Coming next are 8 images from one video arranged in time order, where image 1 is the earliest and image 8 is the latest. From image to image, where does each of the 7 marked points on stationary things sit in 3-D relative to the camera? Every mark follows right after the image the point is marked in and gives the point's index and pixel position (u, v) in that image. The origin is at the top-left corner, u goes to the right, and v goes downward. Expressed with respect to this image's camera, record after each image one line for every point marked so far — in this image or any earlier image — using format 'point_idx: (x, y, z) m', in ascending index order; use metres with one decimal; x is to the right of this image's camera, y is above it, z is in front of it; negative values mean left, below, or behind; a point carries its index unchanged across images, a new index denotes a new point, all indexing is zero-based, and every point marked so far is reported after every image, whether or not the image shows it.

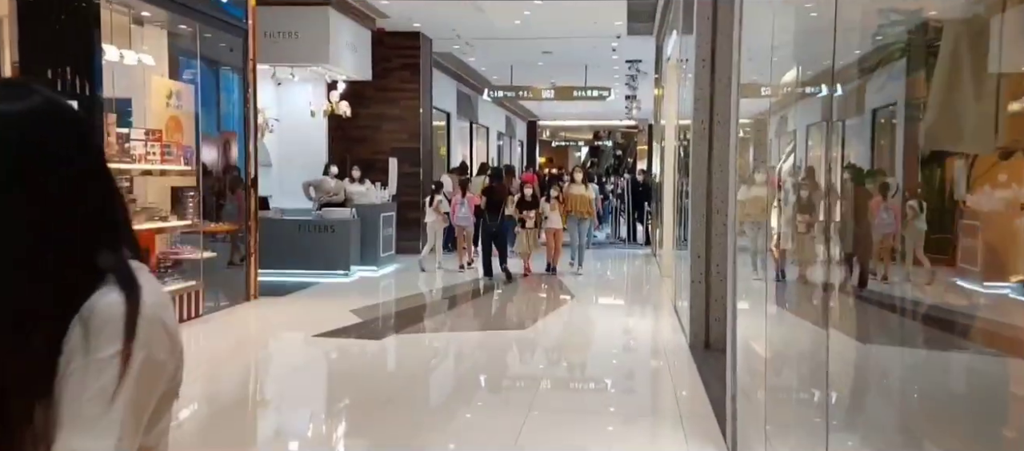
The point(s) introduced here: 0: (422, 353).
0: (-0.7, -0.9, +6.9) m
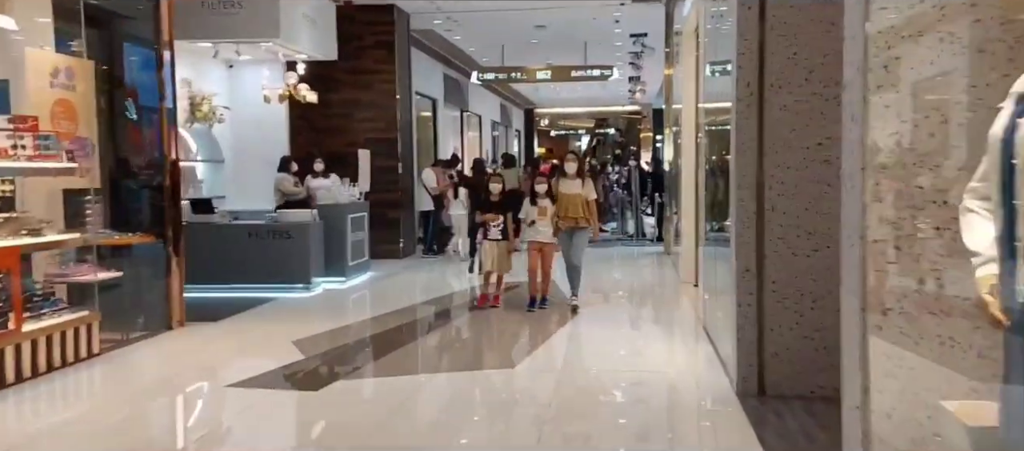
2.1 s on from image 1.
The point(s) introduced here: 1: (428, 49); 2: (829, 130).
0: (-0.8, -1.0, +5.4) m
1: (-1.3, +2.8, +13.9) m
2: (+1.5, +0.5, +4.3) m
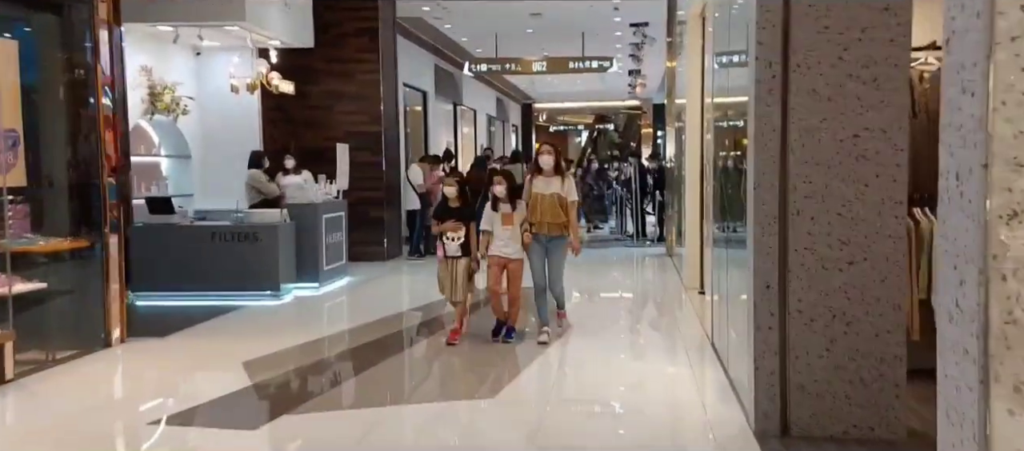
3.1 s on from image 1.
0: (-0.9, -1.0, +4.6) m
1: (-1.4, +2.8, +13.2) m
2: (+1.4, +0.4, +3.6) m
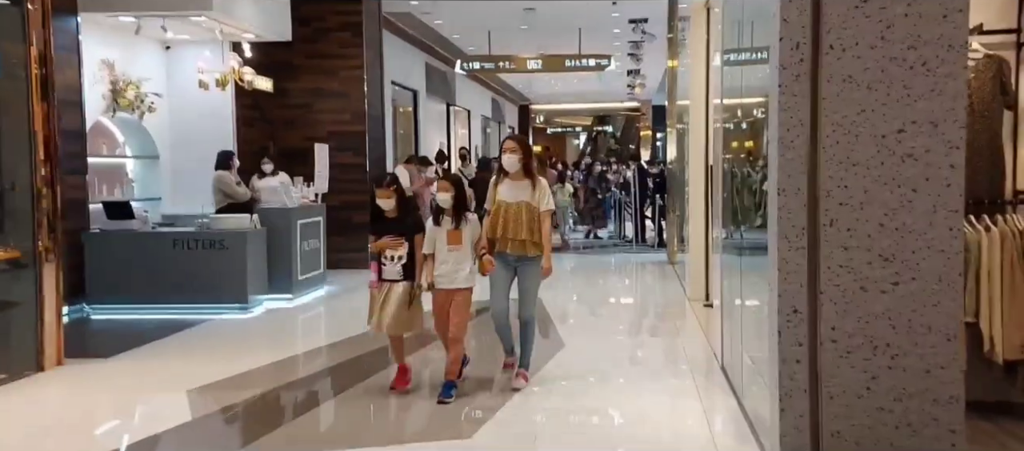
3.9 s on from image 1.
0: (-1.0, -1.0, +4.0) m
1: (-1.5, +2.7, +12.6) m
2: (+1.4, +0.4, +3.0) m
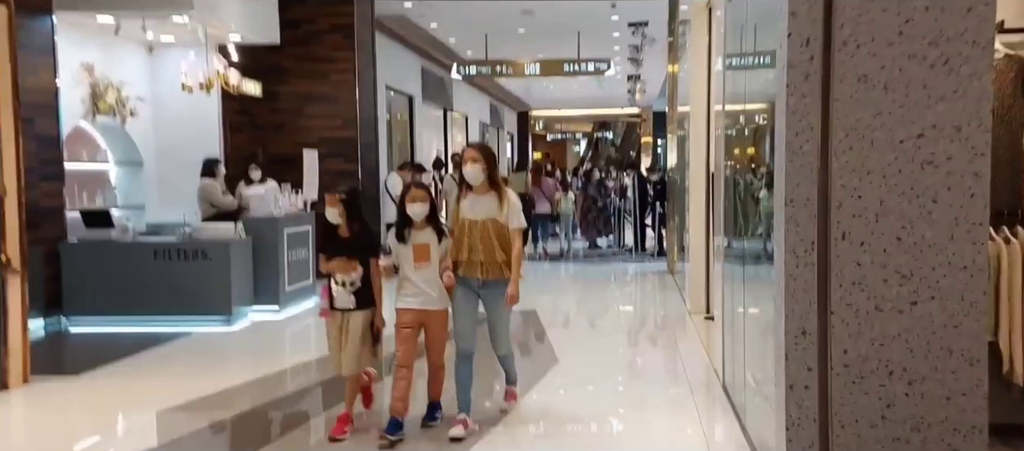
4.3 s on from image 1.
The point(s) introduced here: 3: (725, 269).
0: (-1.0, -1.1, +3.8) m
1: (-1.5, +2.6, +12.3) m
2: (+1.3, +0.3, +2.7) m
3: (+1.3, -0.3, +5.2) m
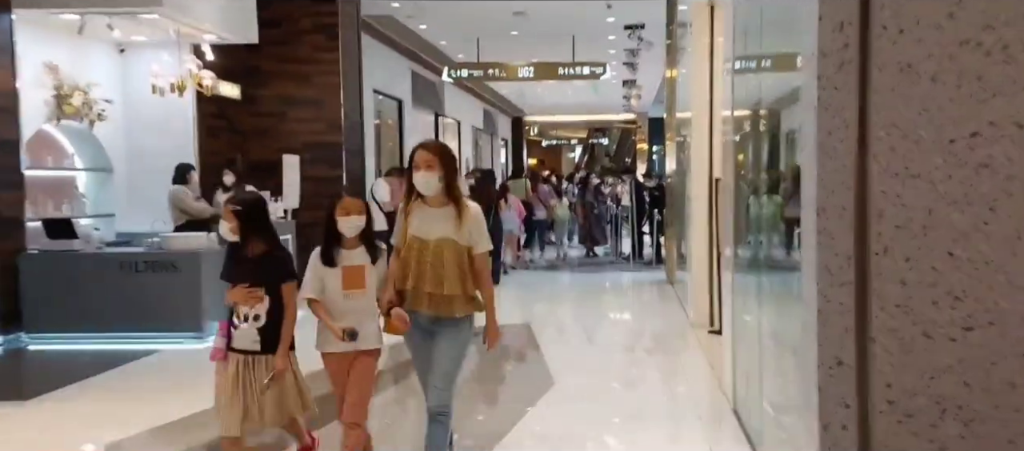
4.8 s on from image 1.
0: (-1.1, -1.1, +3.3) m
1: (-1.7, +2.5, +11.9) m
2: (+1.3, +0.3, +2.3) m
3: (+1.2, -0.3, +4.8) m
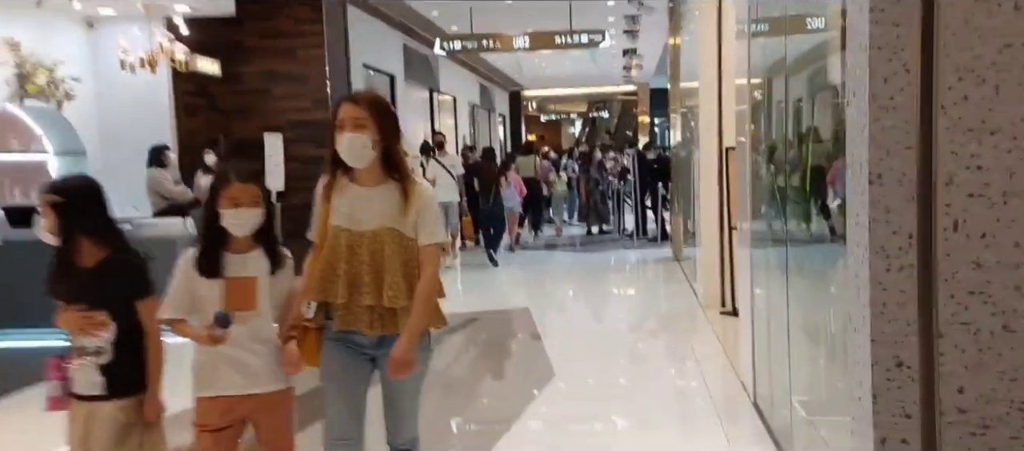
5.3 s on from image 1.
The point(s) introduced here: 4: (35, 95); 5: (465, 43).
0: (-1.1, -1.1, +2.9) m
1: (-1.7, +2.8, +11.4) m
2: (+1.2, +0.4, +1.8) m
3: (+1.2, -0.2, +4.4) m
4: (-3.6, +1.0, +6.8) m
5: (-0.7, +2.5, +12.1) m
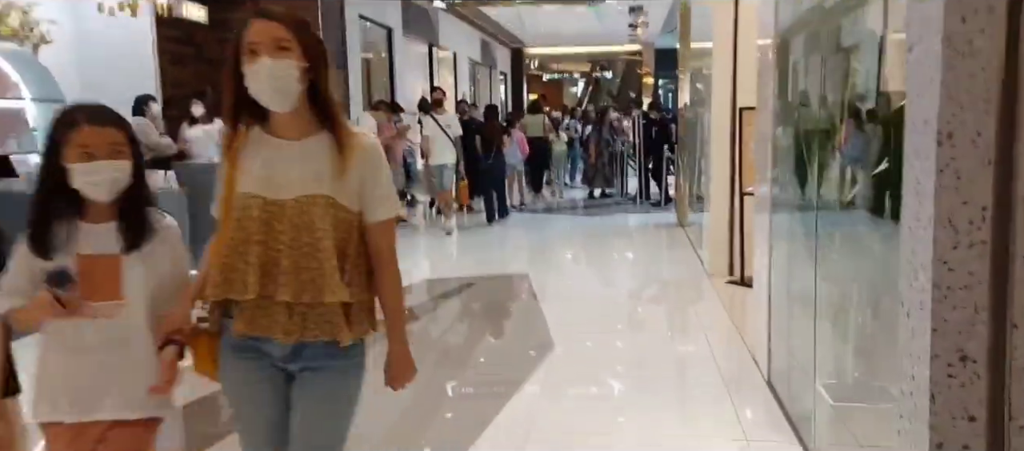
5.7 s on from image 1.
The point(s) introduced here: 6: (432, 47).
0: (-1.1, -0.9, +2.7) m
1: (-1.7, +3.3, +11.0) m
2: (+1.2, +0.4, +1.5) m
3: (+1.2, 0.0, +4.1) m
4: (-3.6, +1.4, +6.4) m
5: (-0.6, +3.0, +11.7) m
6: (-1.3, +3.0, +14.6) m
